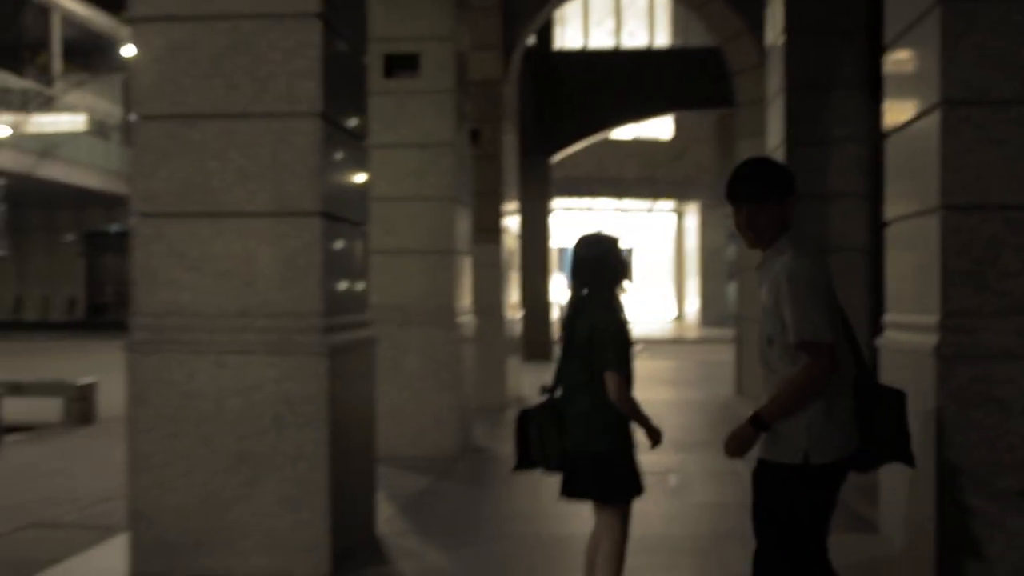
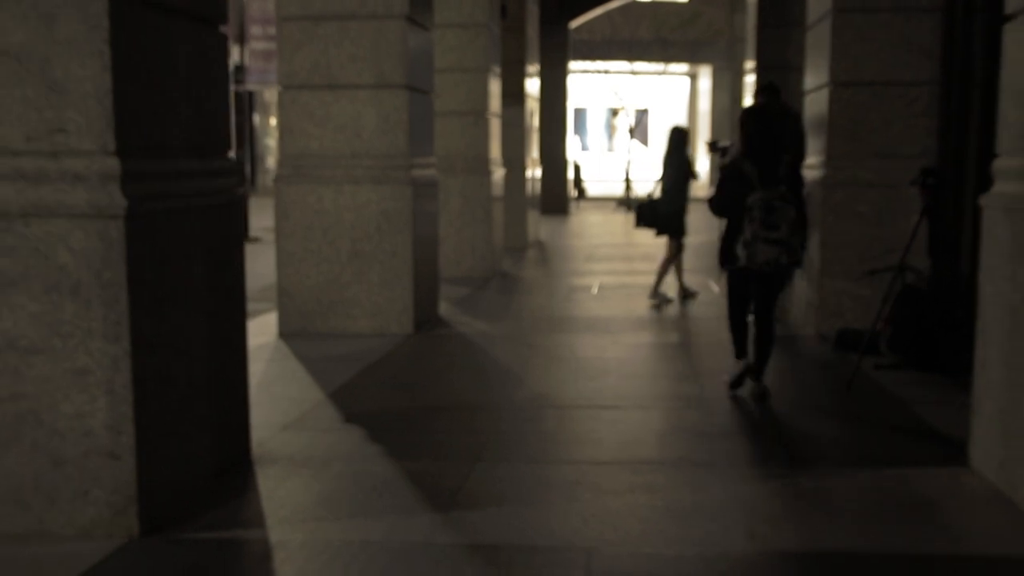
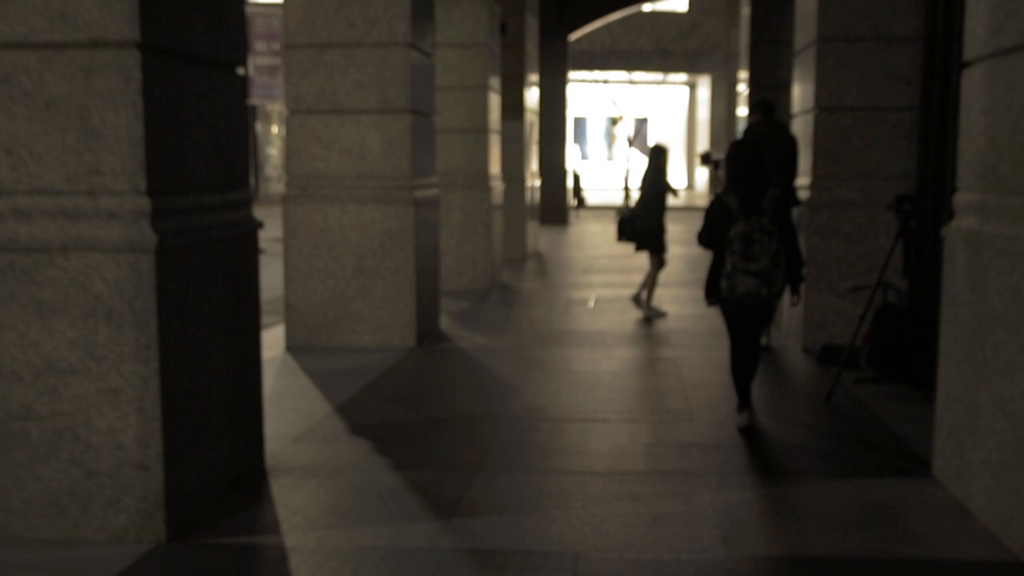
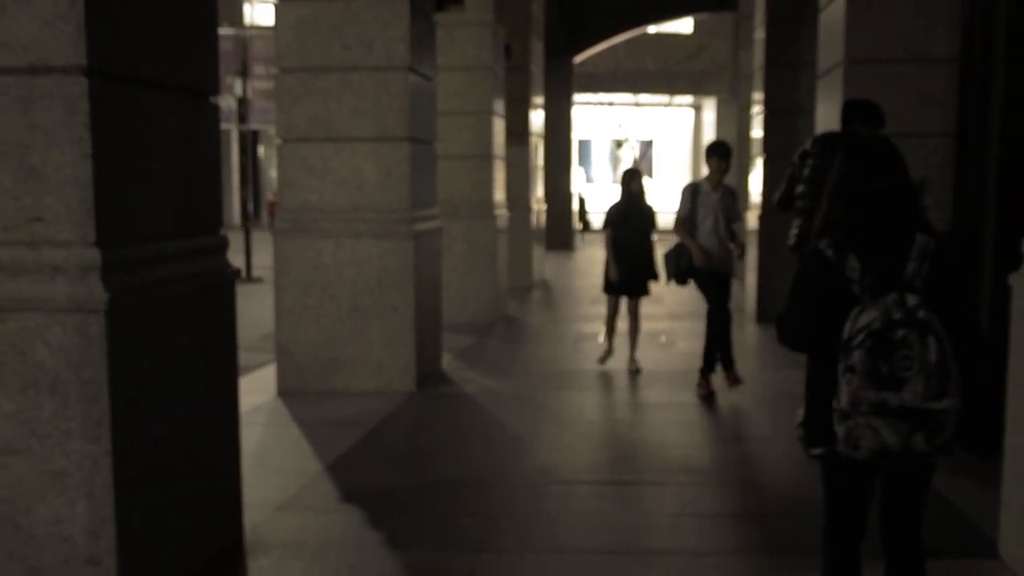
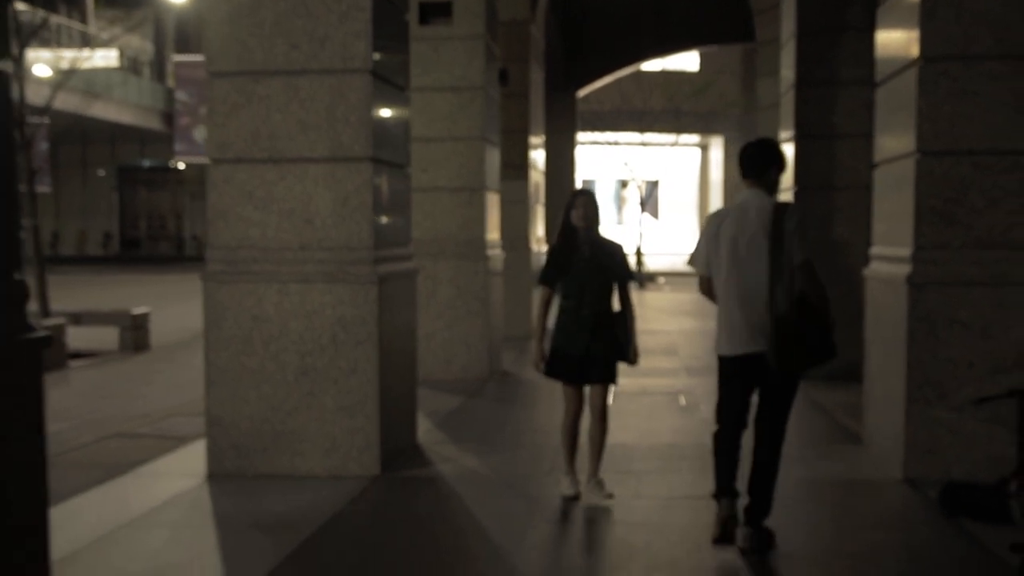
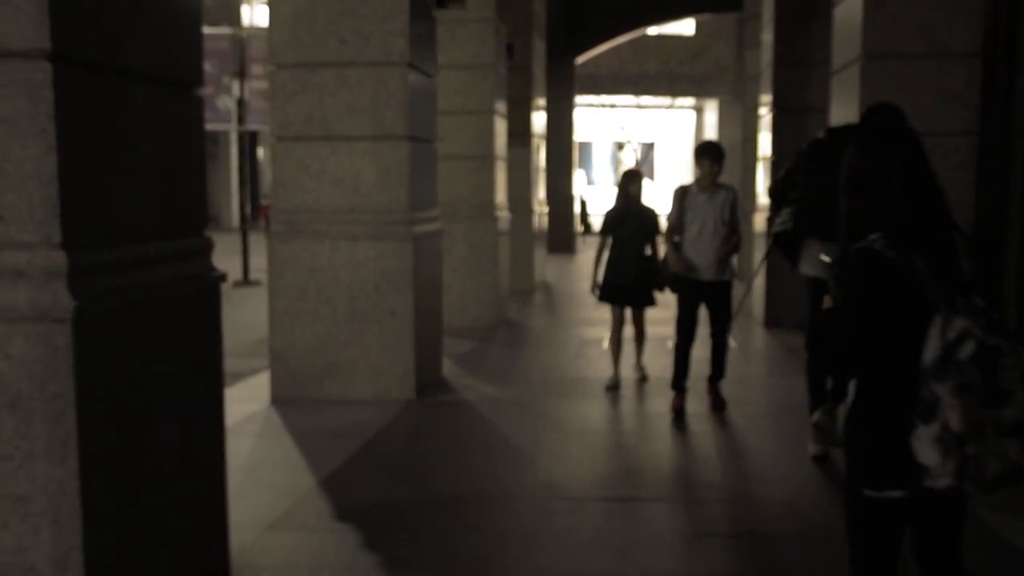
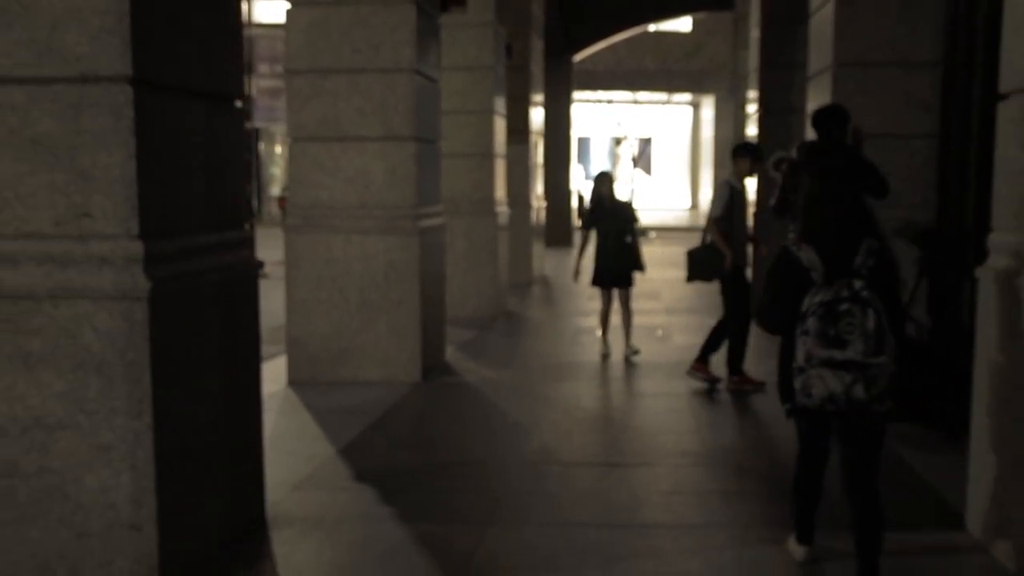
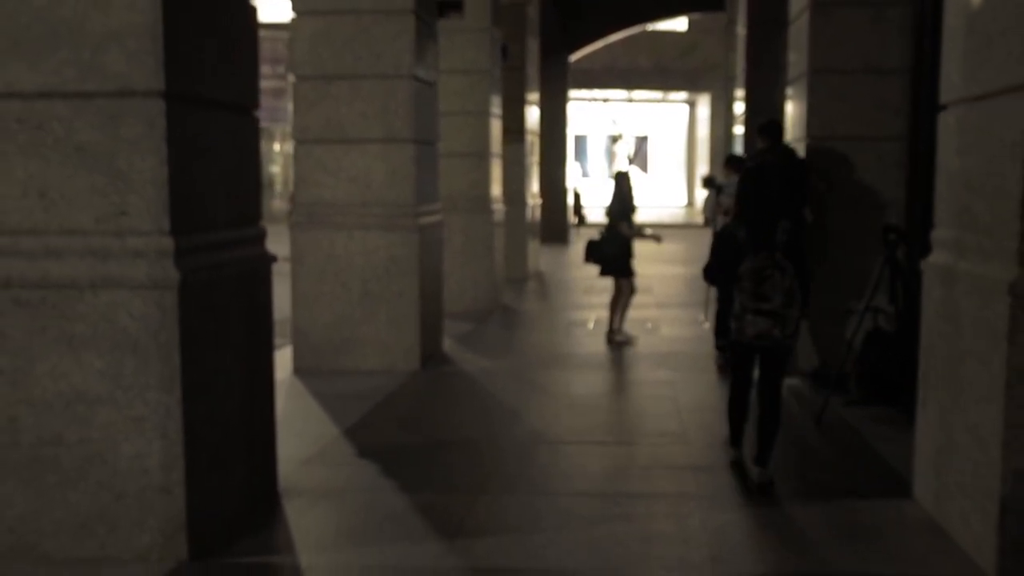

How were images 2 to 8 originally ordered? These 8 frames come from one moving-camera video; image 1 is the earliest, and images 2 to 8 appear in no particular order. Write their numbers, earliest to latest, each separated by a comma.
5, 6, 4, 7, 8, 3, 2
